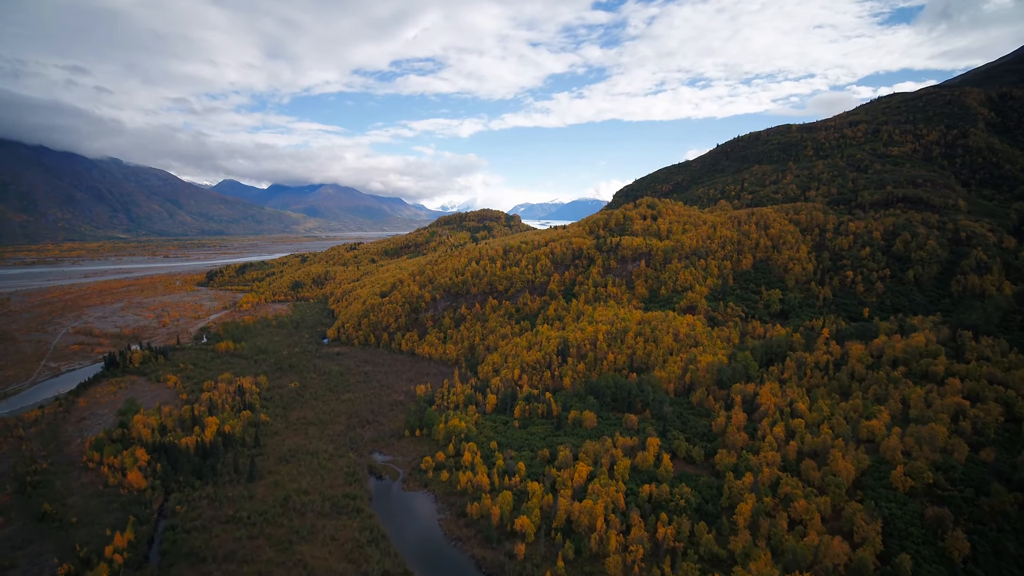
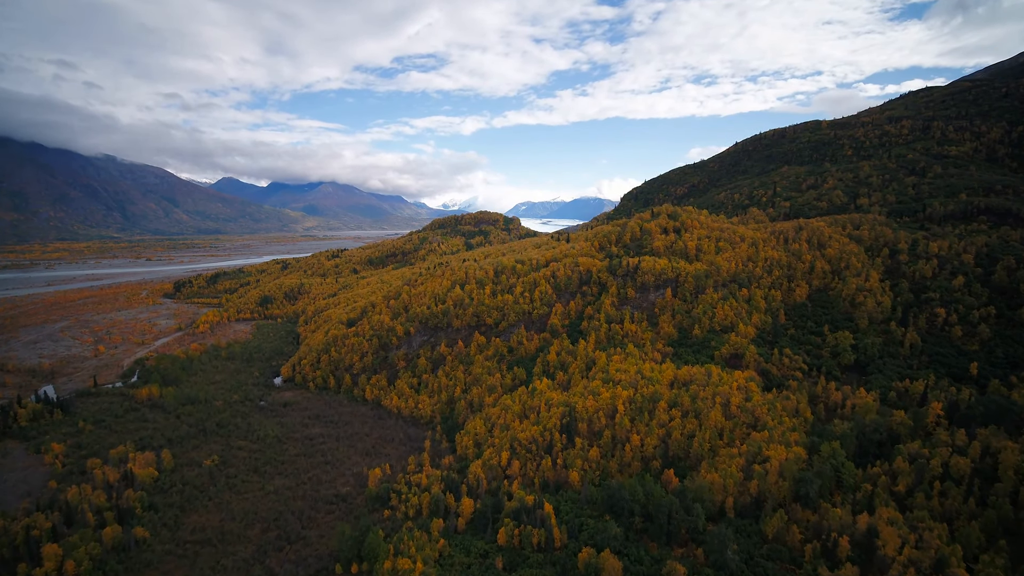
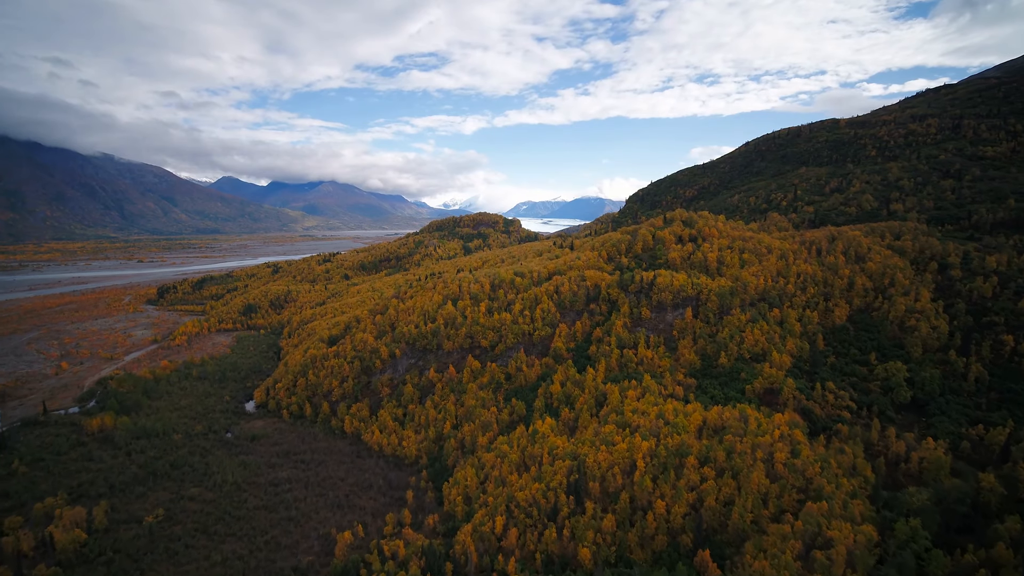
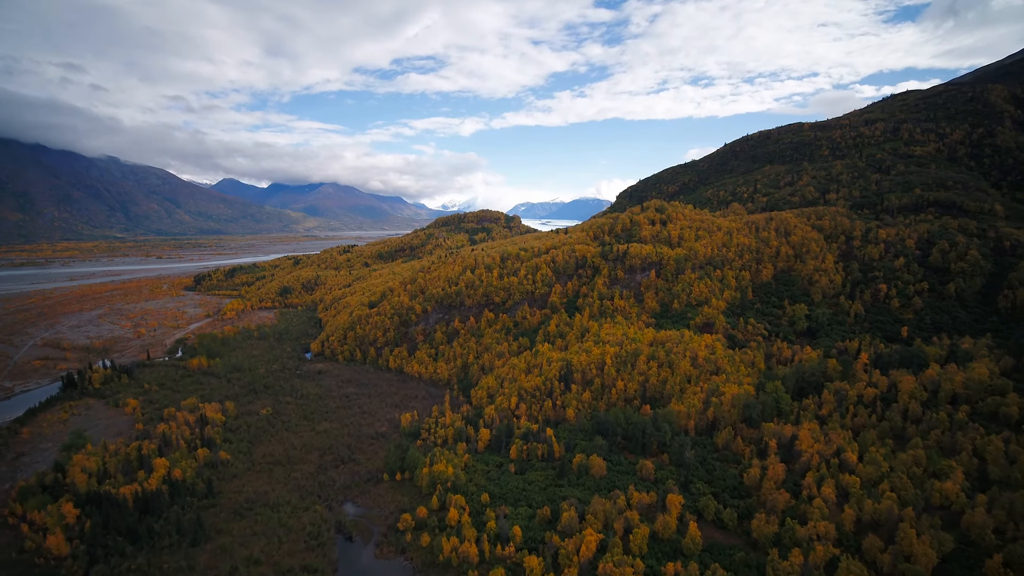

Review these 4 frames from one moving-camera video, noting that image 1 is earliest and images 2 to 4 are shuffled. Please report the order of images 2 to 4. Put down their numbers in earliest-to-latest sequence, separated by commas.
4, 2, 3
